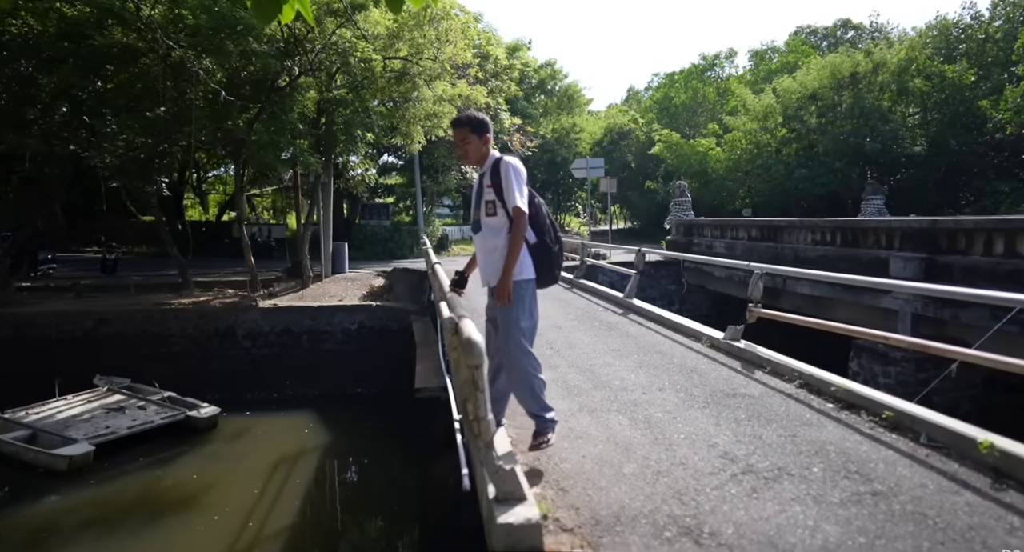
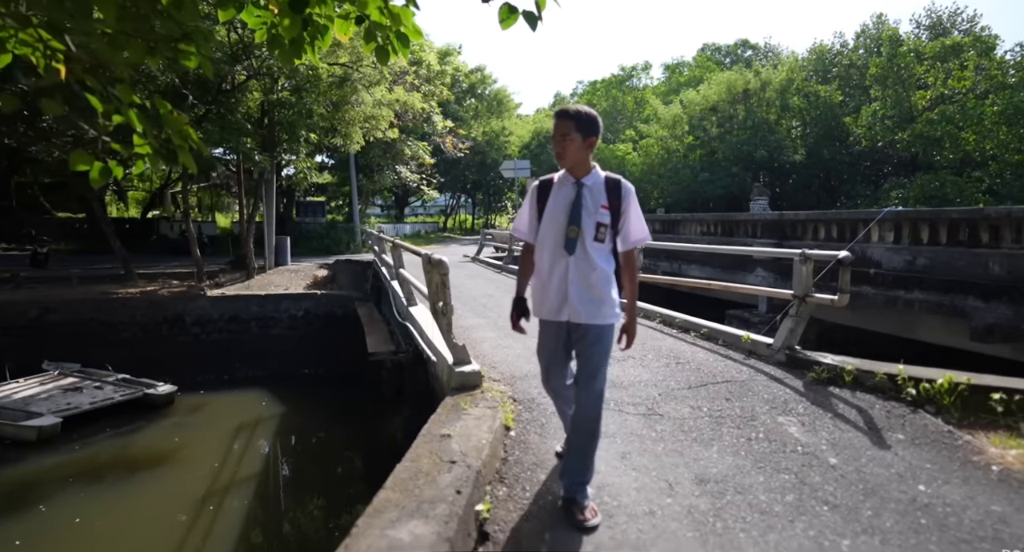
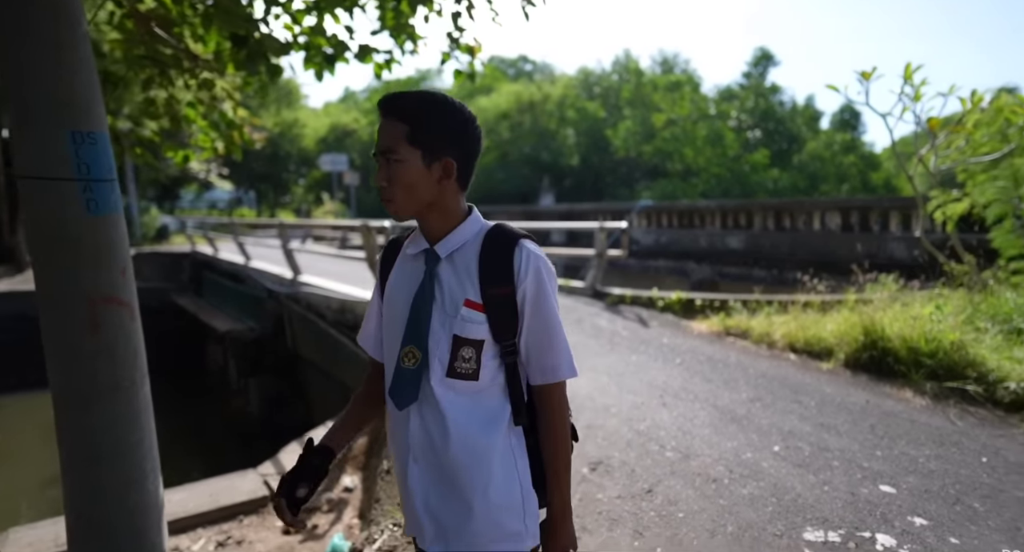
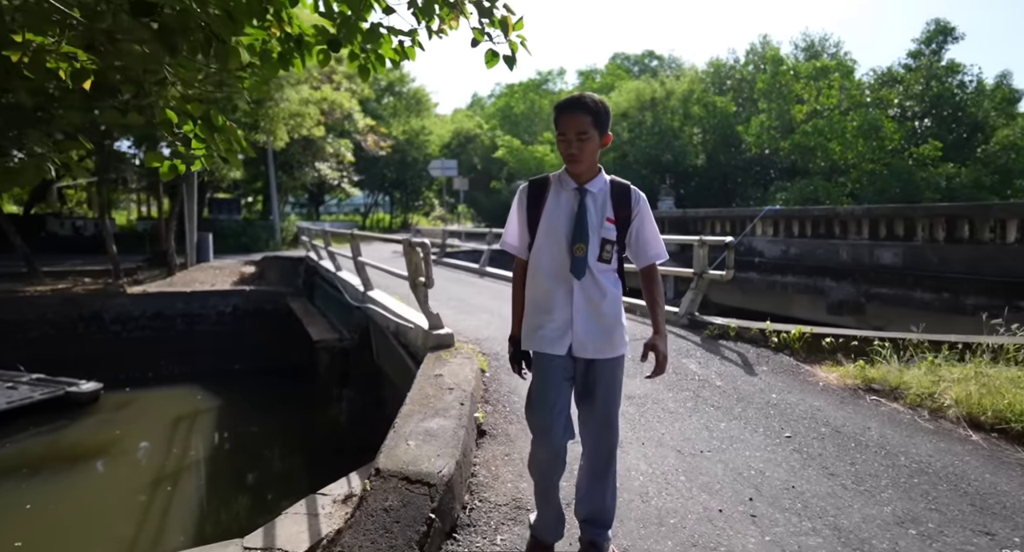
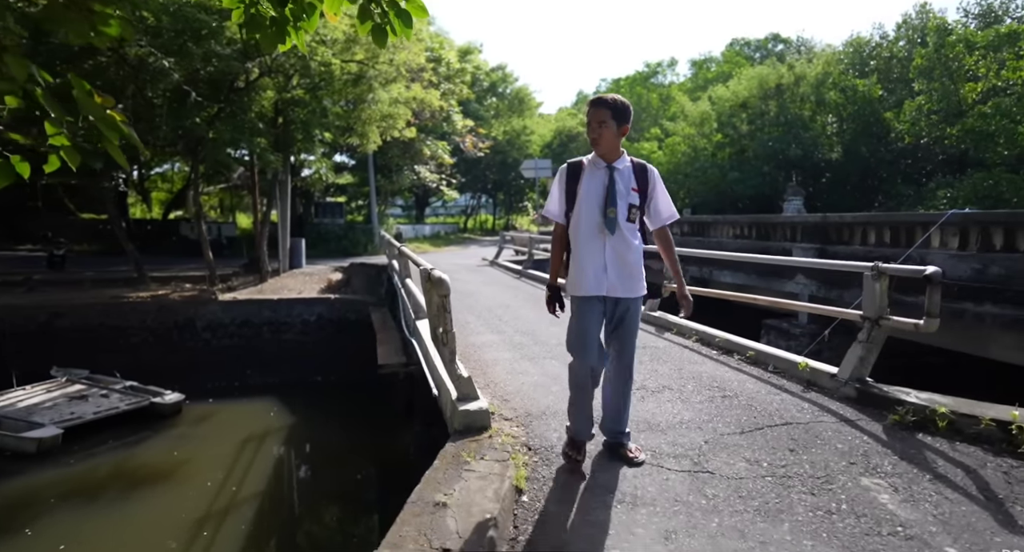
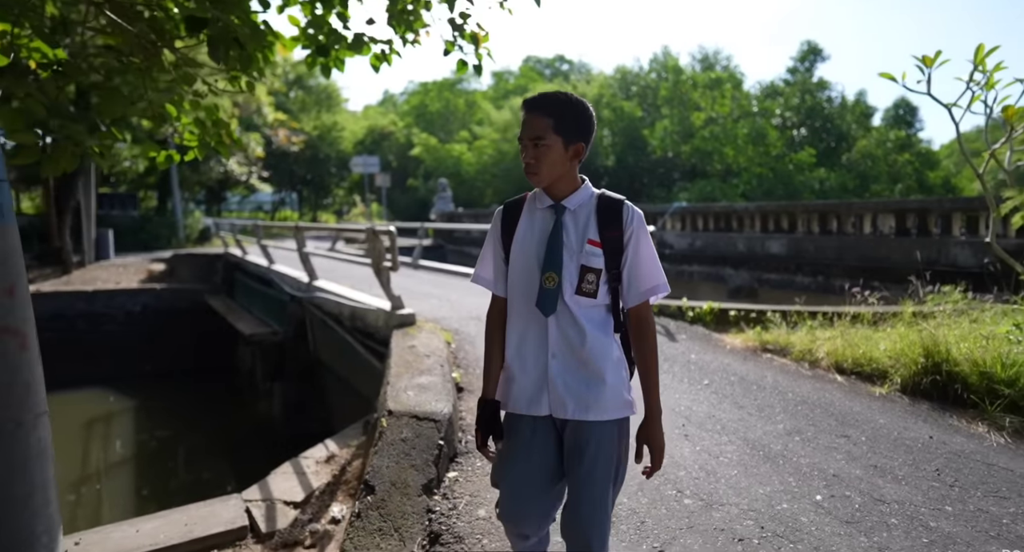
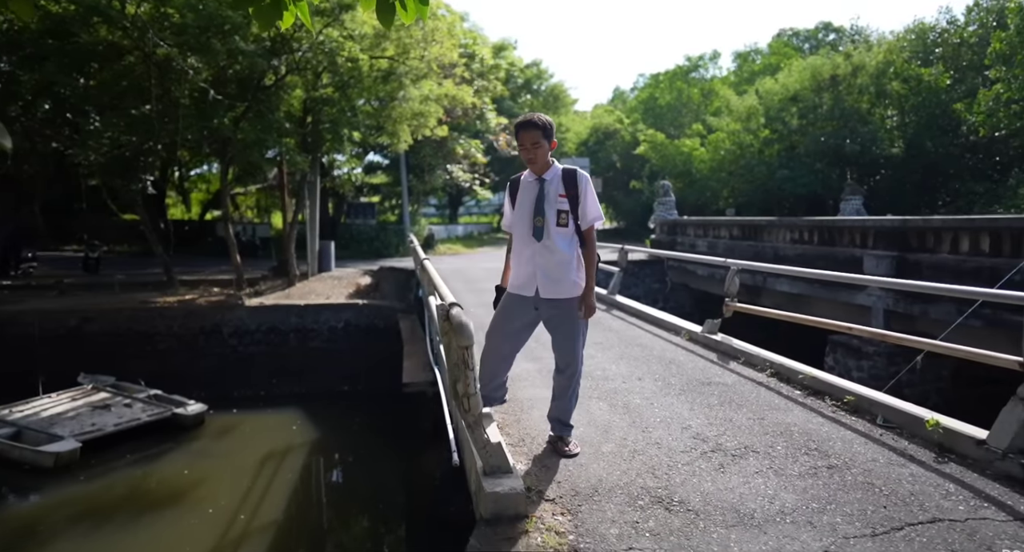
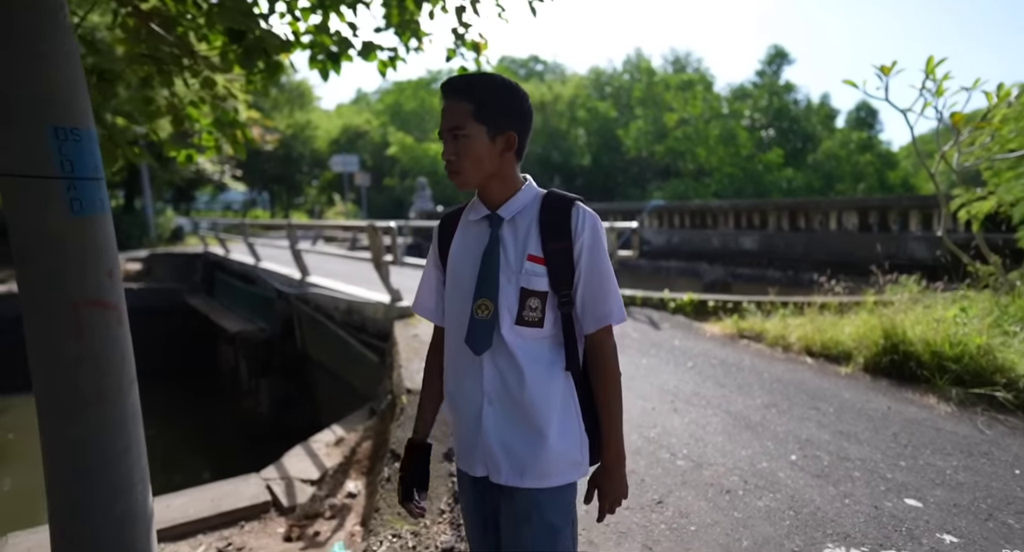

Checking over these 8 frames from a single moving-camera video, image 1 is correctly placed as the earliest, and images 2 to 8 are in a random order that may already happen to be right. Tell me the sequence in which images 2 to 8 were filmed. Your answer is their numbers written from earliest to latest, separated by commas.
7, 5, 2, 4, 6, 8, 3
